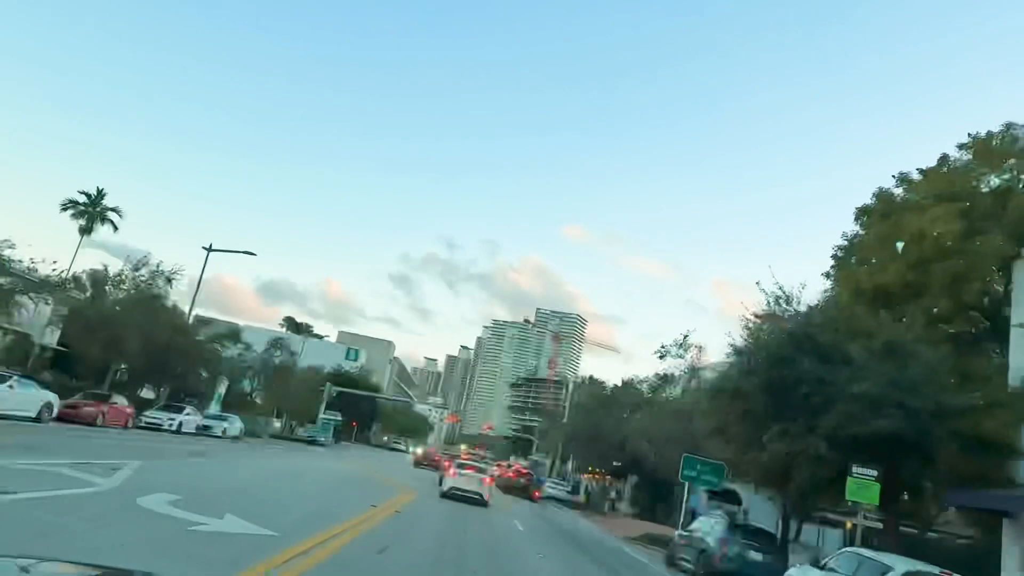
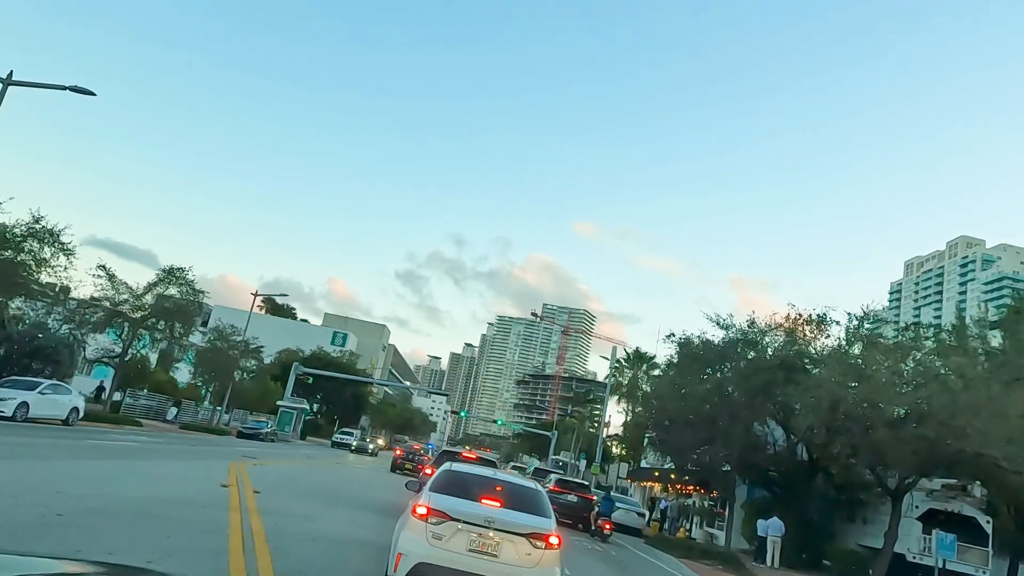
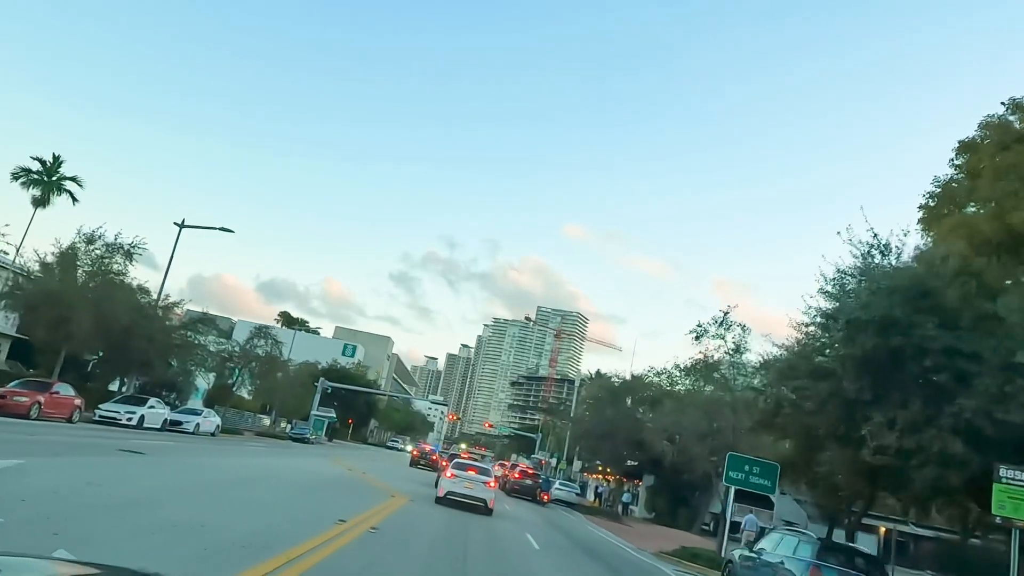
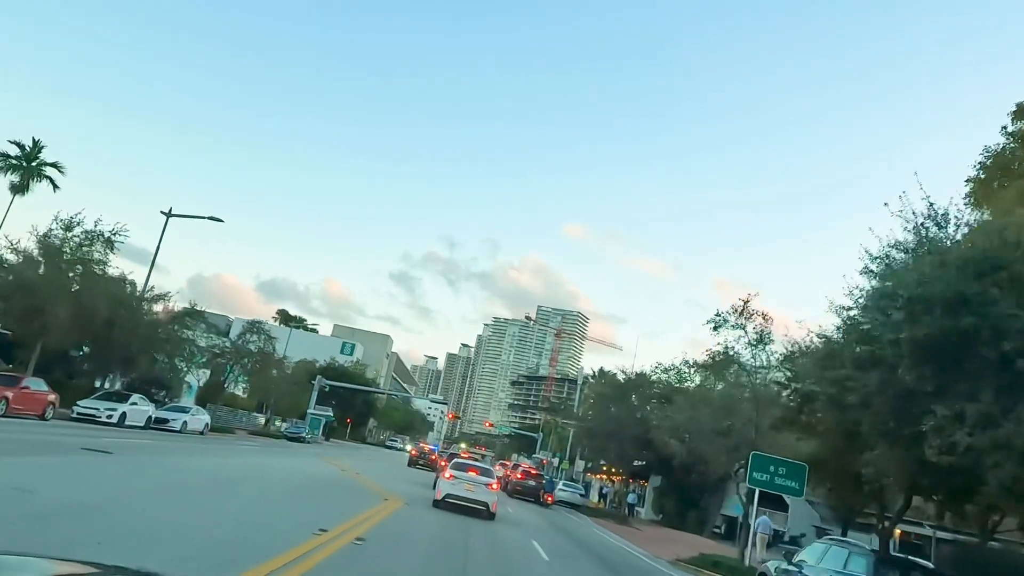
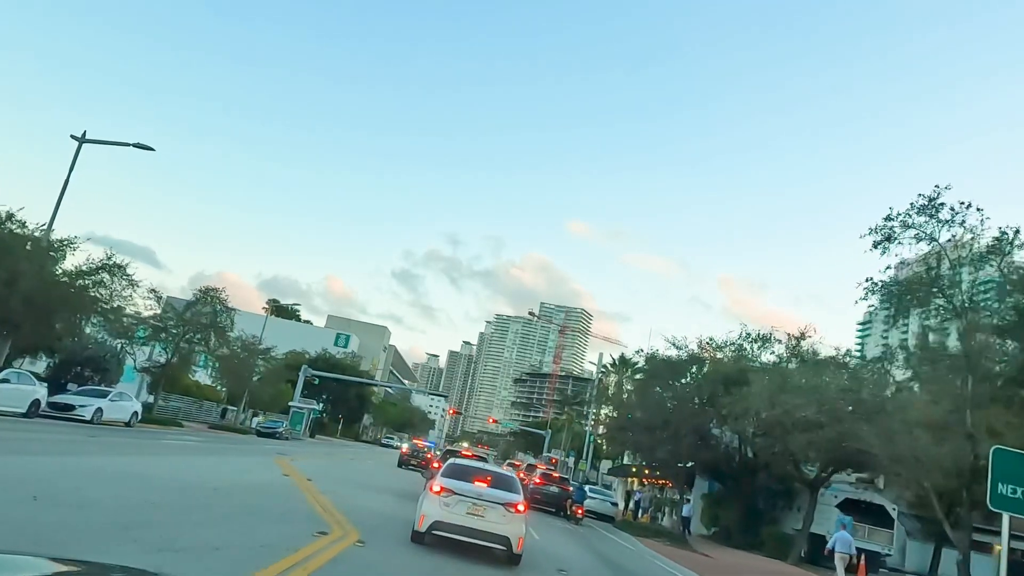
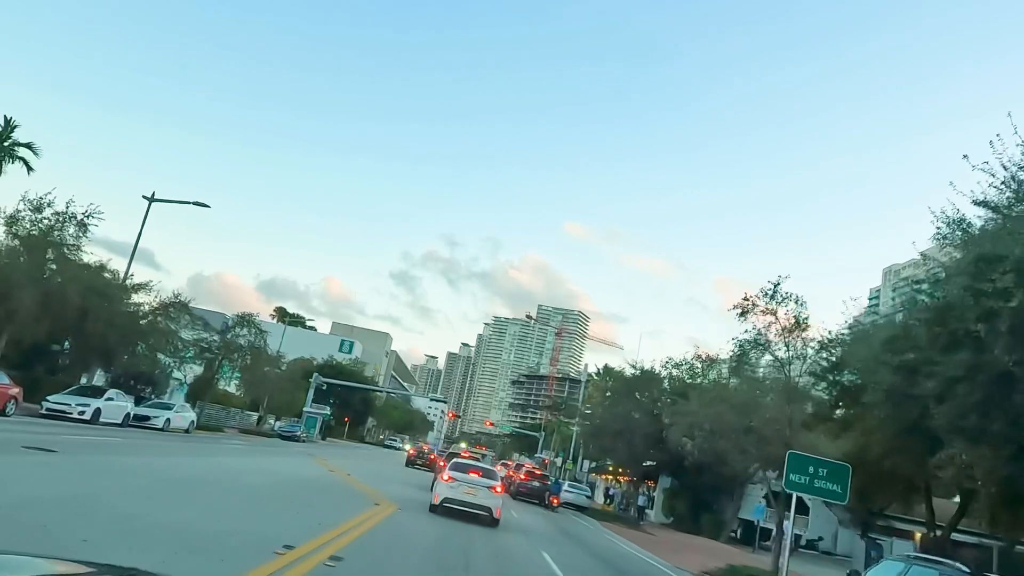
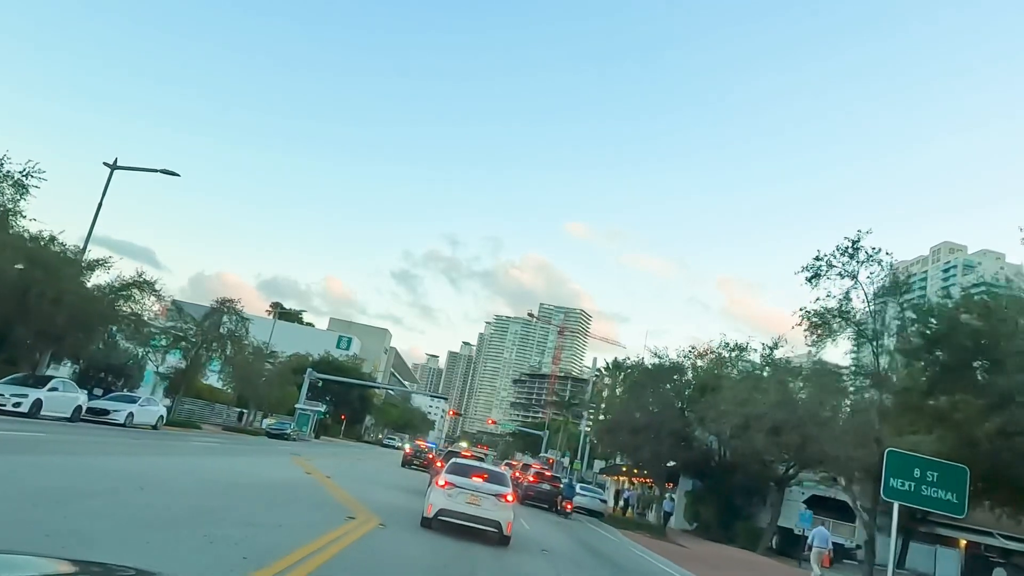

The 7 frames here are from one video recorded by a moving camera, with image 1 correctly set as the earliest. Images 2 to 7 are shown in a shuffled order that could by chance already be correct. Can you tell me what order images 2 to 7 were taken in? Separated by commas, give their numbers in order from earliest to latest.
3, 4, 6, 7, 5, 2
